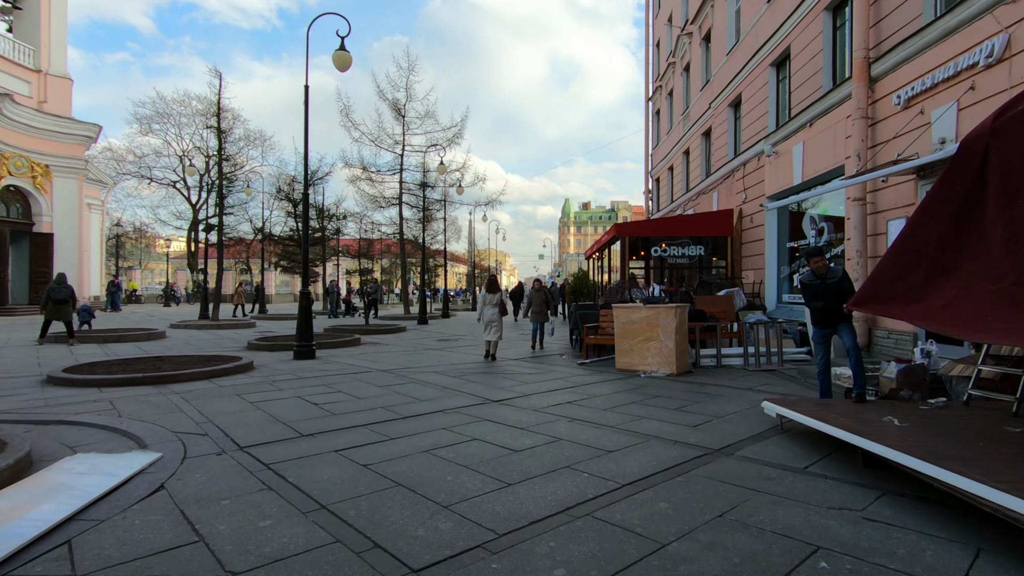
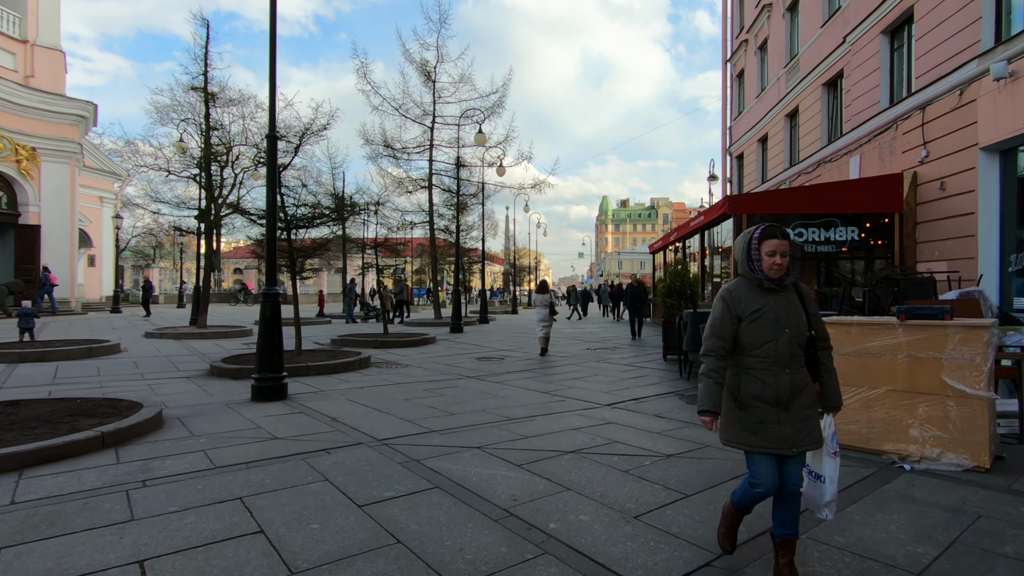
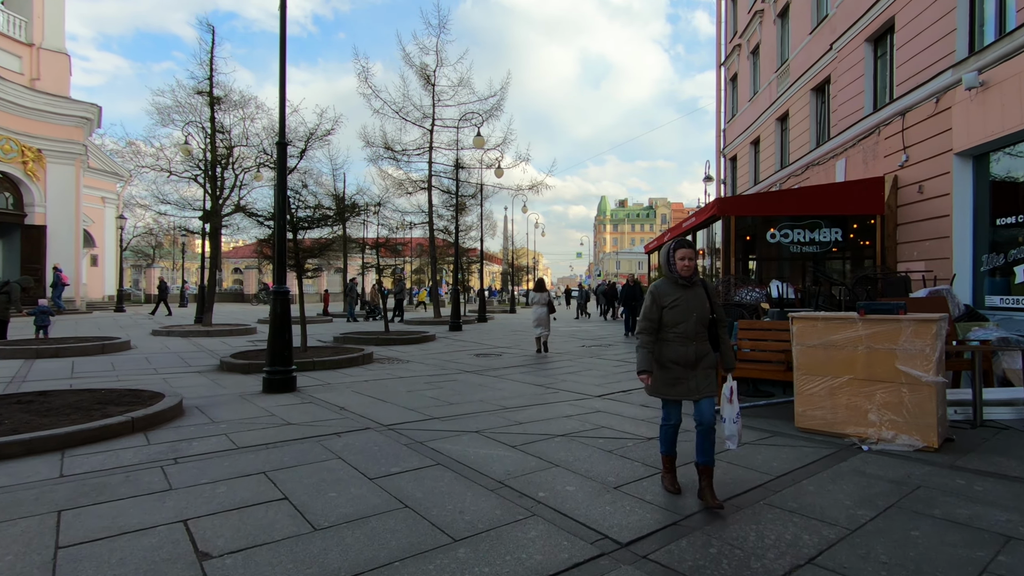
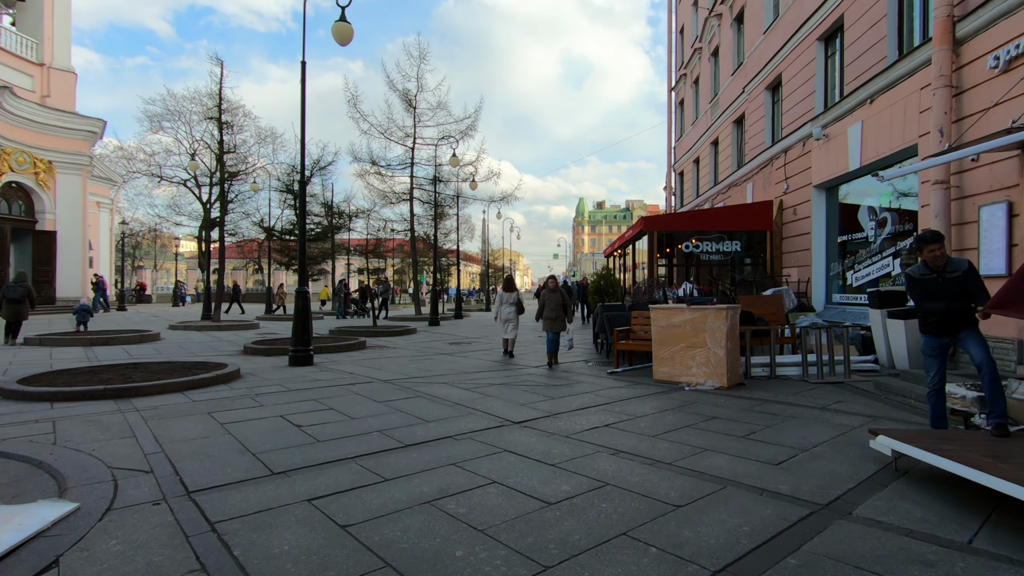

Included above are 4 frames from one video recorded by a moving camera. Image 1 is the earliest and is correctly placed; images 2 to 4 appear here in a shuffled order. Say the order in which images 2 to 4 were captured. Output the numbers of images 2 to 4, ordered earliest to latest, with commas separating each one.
4, 3, 2
